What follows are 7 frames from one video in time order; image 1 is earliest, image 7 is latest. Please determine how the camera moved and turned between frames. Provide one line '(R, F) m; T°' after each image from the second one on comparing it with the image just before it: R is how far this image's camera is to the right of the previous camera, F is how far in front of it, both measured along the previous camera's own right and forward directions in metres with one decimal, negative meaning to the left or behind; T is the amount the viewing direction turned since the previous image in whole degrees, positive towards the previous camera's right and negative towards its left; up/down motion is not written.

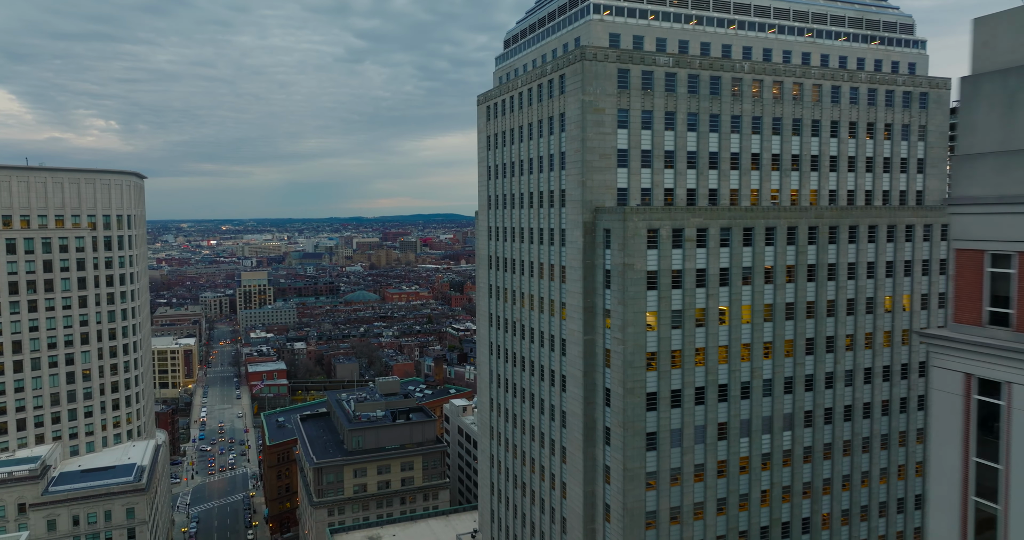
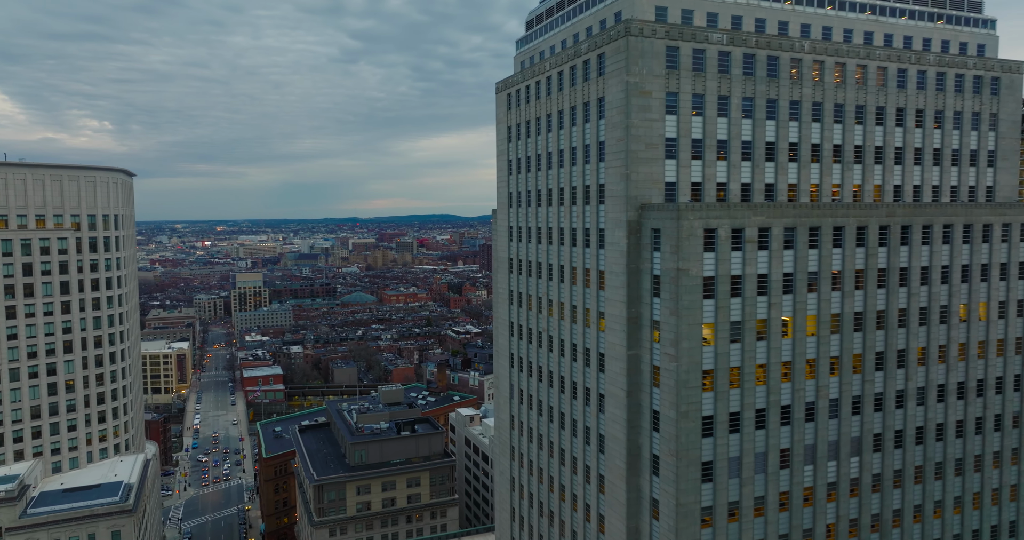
(-3.2, +7.3) m; 0°
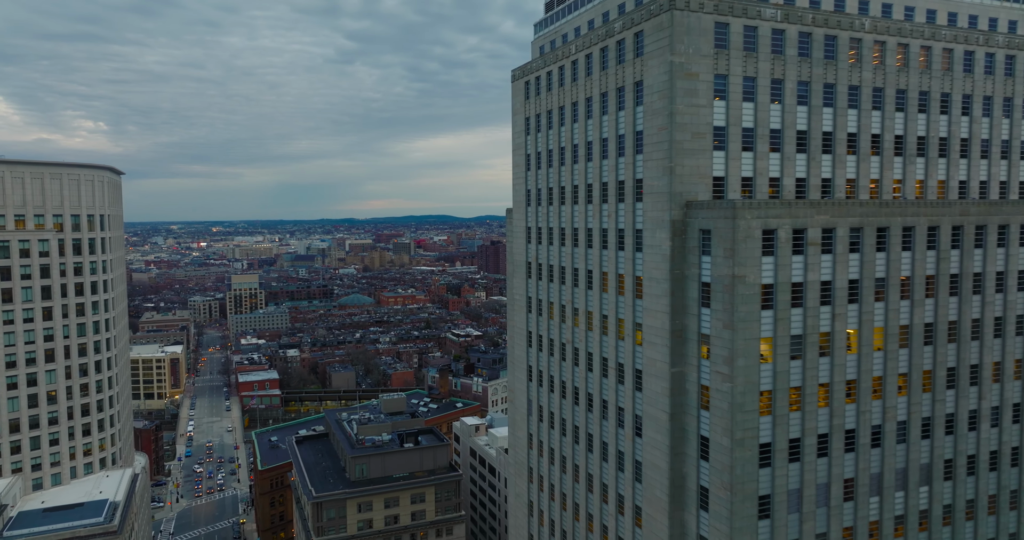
(-2.3, +6.2) m; 0°
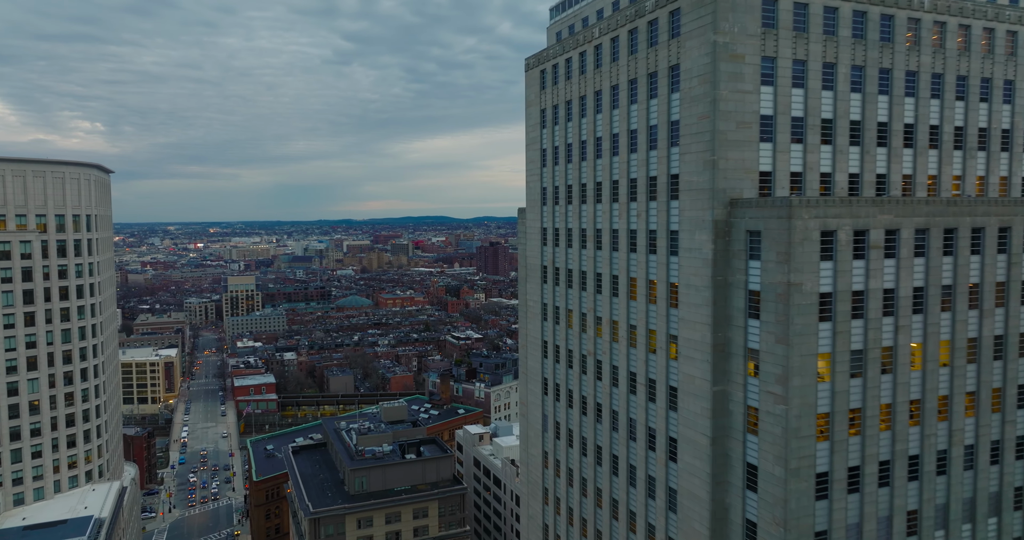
(-1.6, +5.1) m; 0°
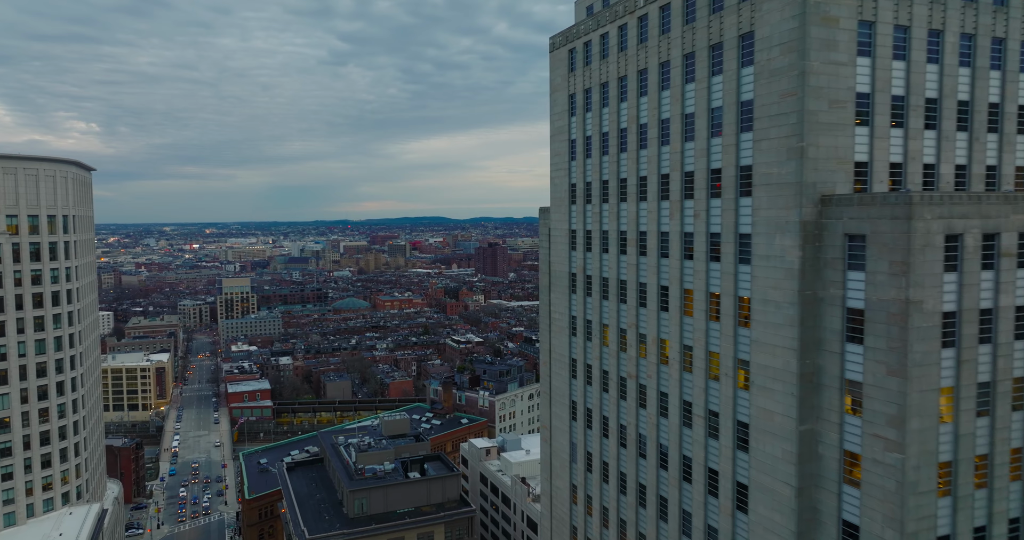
(-2.4, +7.7) m; 0°
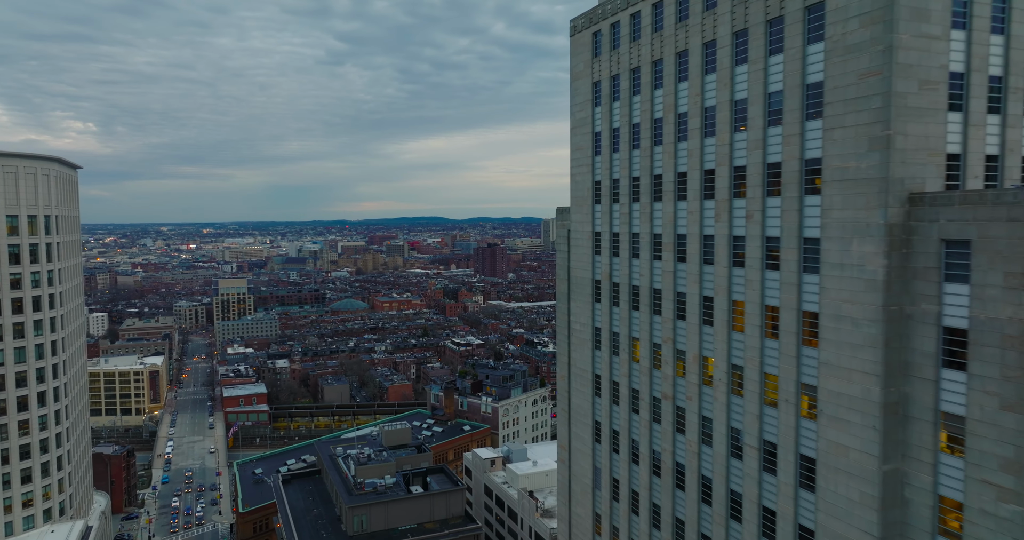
(-1.6, +5.2) m; 0°
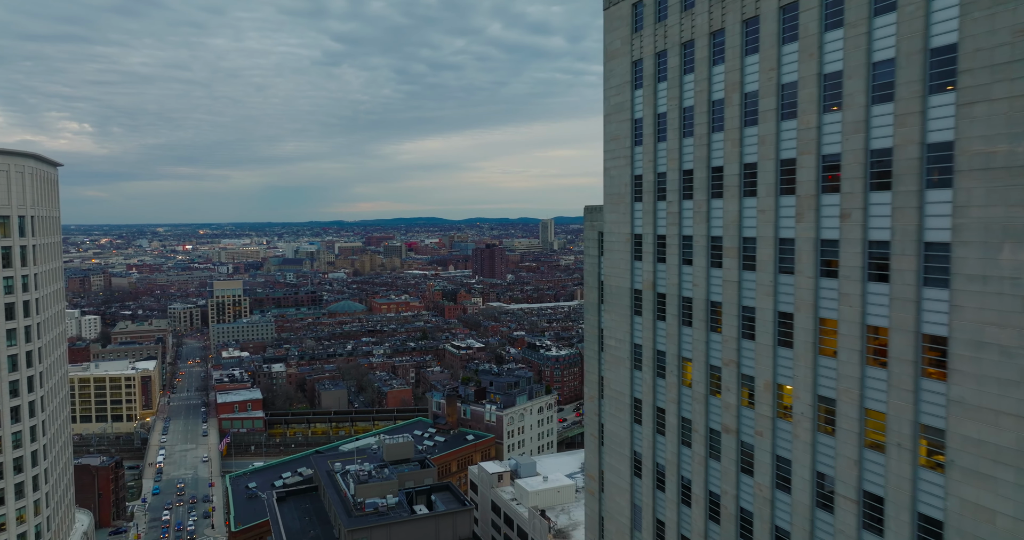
(-2.1, +6.6) m; 0°
